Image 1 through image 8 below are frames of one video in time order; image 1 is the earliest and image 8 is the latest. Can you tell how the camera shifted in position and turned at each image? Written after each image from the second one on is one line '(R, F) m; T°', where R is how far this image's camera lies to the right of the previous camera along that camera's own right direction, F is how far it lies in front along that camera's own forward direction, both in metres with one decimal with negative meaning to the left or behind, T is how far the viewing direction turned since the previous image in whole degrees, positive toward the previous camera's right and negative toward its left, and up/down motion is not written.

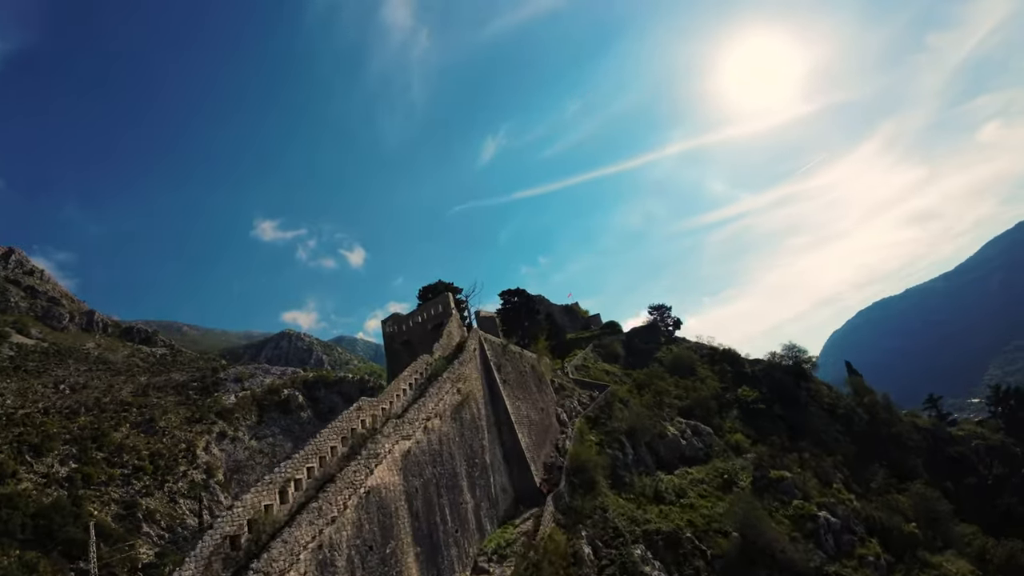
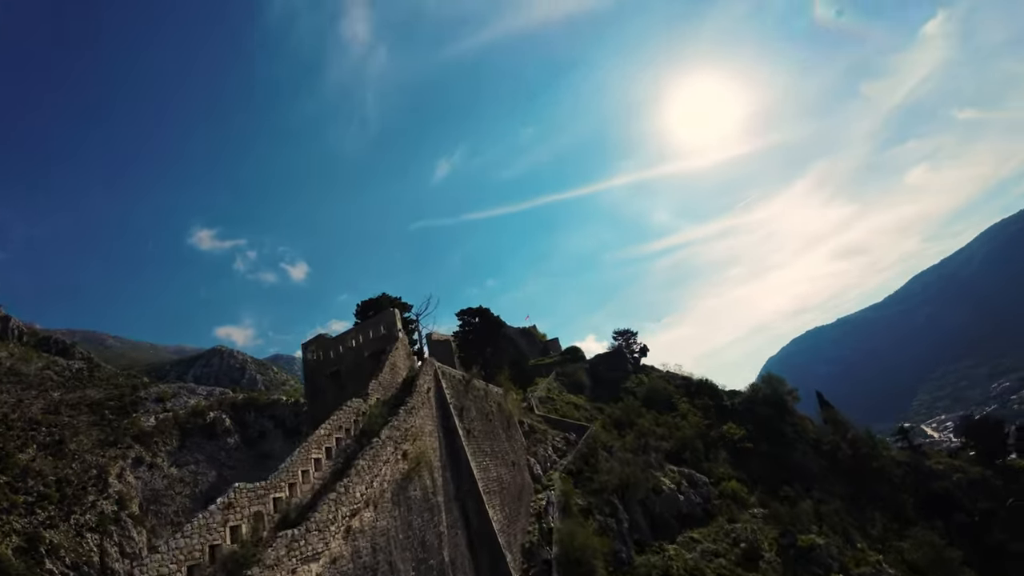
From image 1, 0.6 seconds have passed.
(-0.6, +5.7) m; +5°
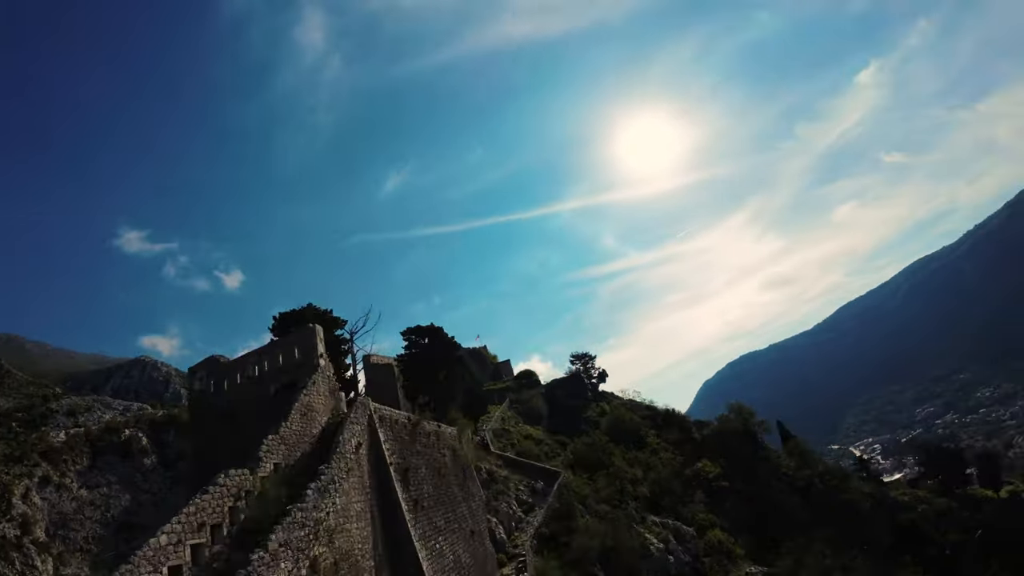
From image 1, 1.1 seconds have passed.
(-0.5, +4.4) m; +5°
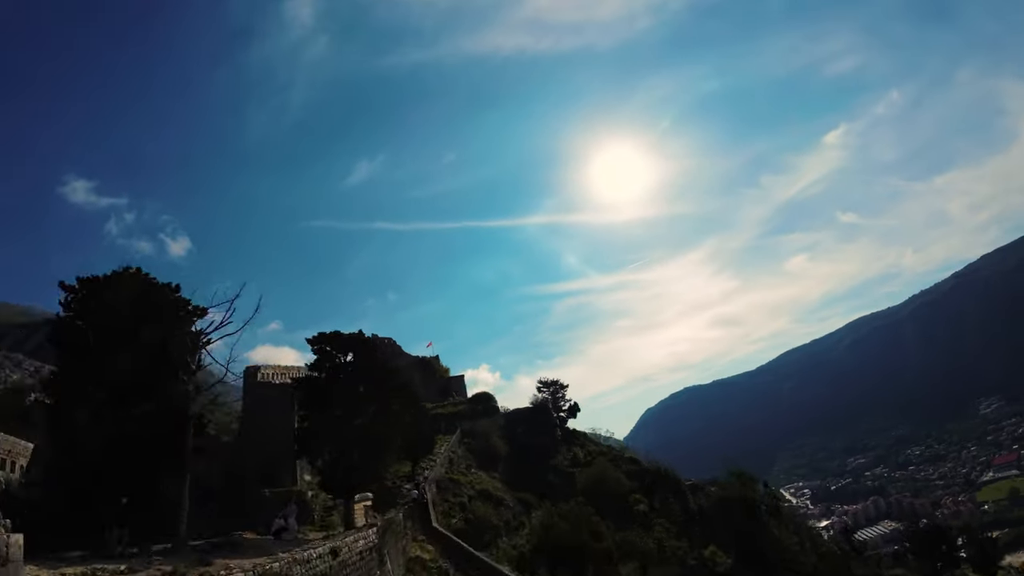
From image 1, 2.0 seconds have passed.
(-0.7, +8.1) m; +4°
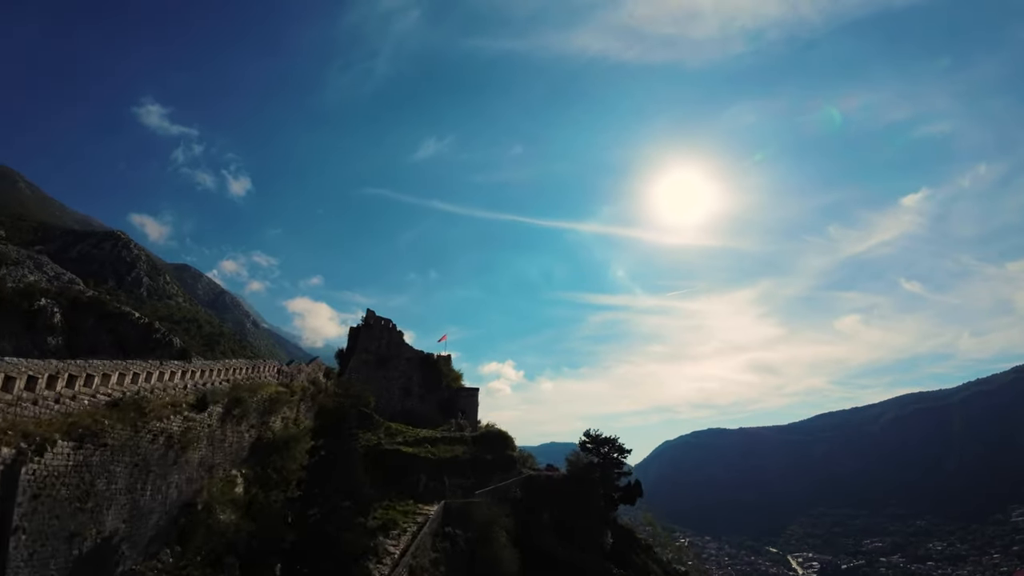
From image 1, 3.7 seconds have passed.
(-0.8, +14.2) m; -4°
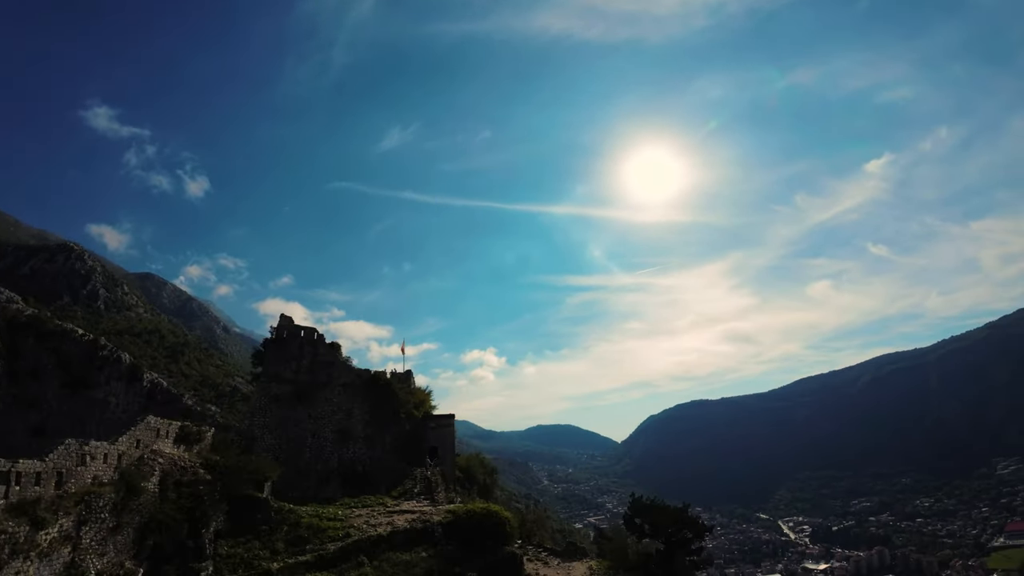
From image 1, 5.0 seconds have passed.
(-0.1, +10.5) m; +2°
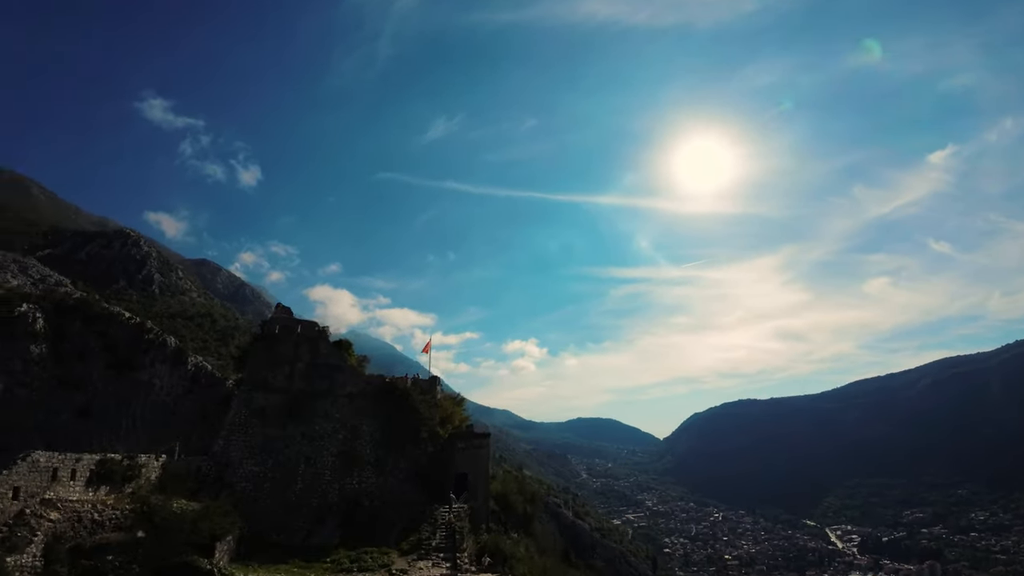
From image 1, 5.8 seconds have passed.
(-0.1, +5.2) m; -4°
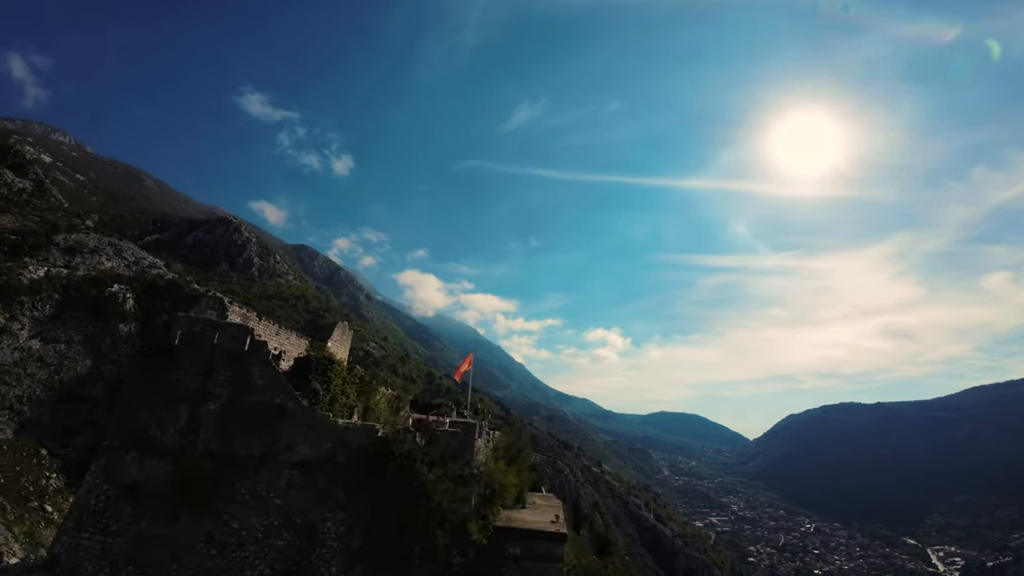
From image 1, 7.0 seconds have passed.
(+0.7, +7.6) m; -8°
